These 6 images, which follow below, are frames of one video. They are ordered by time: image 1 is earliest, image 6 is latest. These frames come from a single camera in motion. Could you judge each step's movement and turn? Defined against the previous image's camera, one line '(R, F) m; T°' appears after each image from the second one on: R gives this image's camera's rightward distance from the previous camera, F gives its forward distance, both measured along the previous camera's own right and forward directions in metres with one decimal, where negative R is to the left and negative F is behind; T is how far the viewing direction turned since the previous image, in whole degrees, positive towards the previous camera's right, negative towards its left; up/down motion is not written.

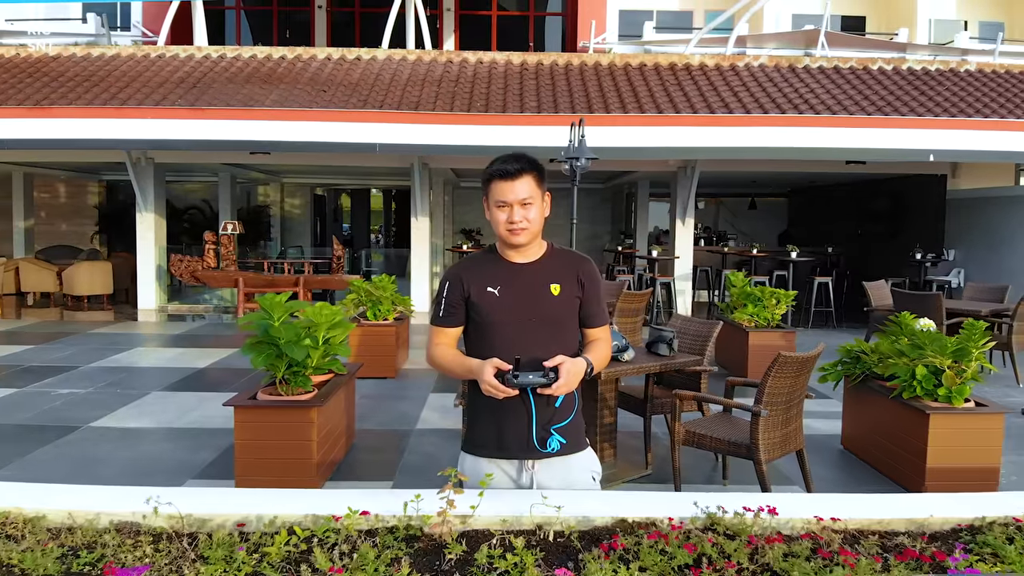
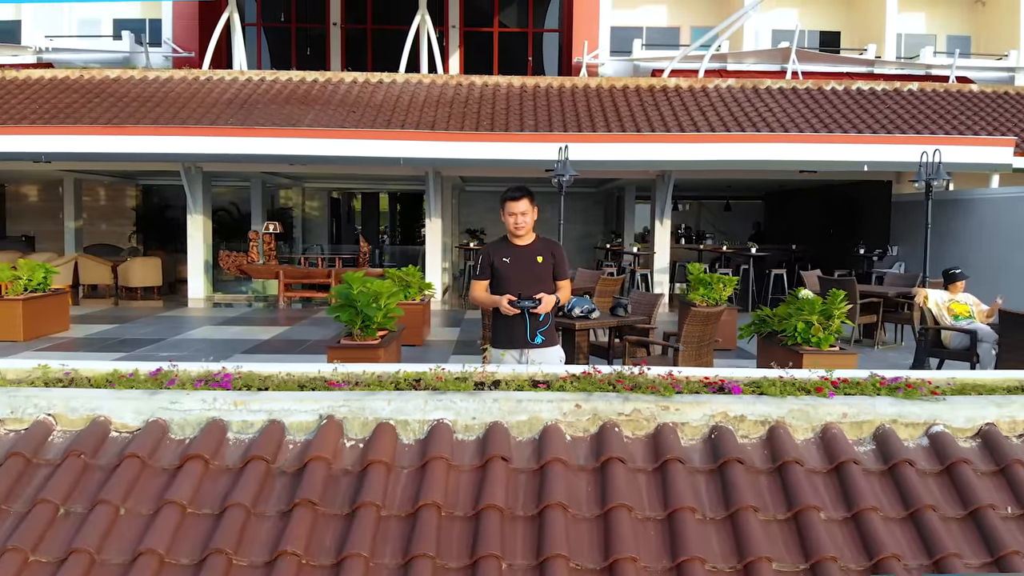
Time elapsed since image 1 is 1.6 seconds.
(0.0, -1.6) m; 0°
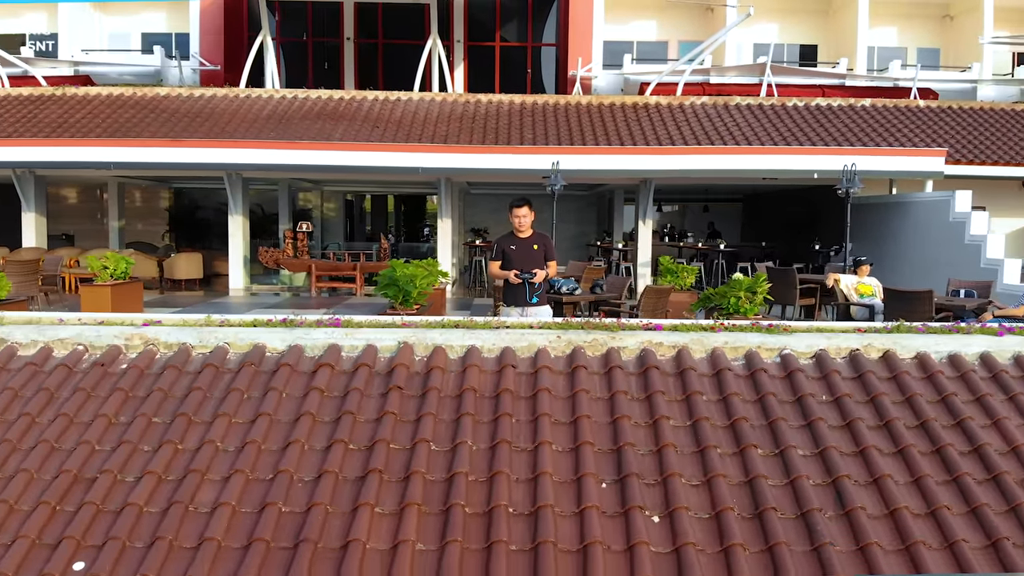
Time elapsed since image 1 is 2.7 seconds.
(0.0, -1.7) m; 0°
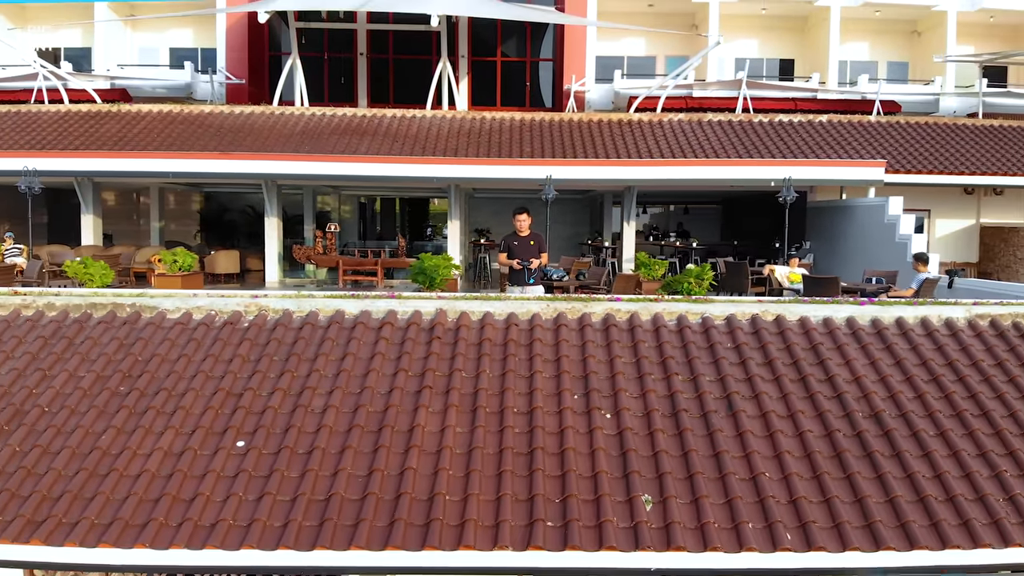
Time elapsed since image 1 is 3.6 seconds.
(0.0, -2.1) m; 0°
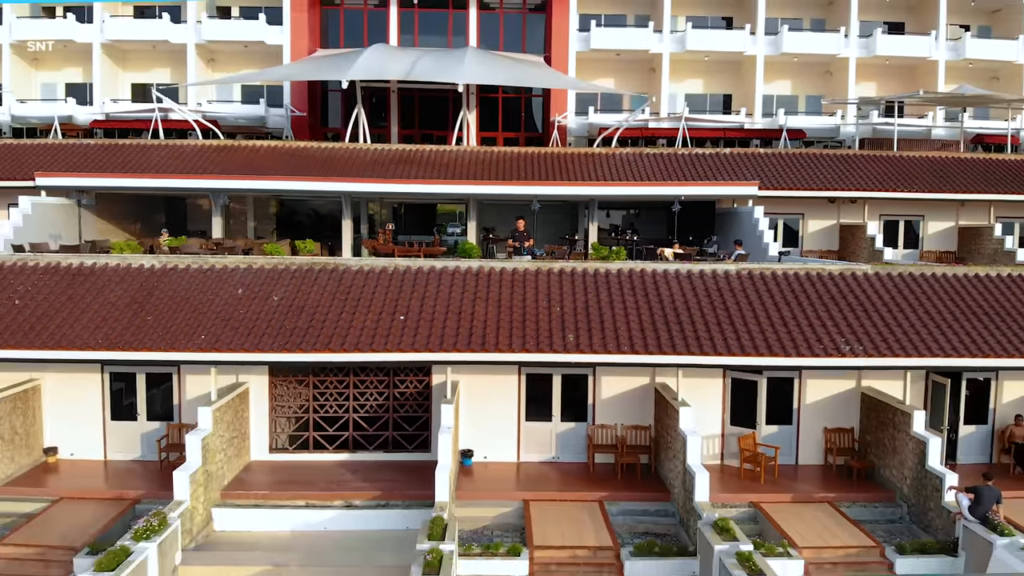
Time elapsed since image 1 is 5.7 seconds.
(-0.2, -7.7) m; 0°
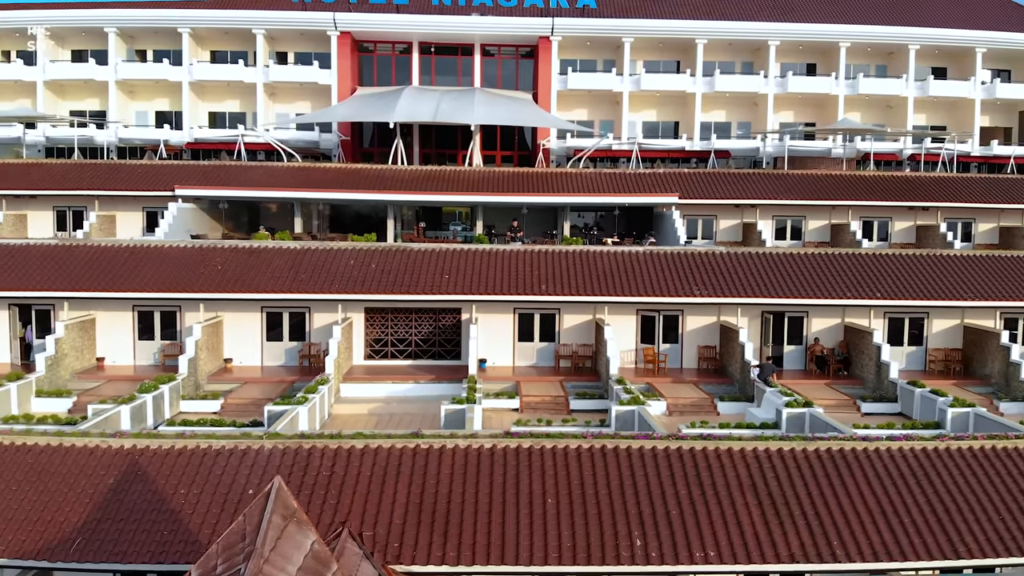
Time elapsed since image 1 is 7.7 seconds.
(-0.2, -10.4) m; +1°
